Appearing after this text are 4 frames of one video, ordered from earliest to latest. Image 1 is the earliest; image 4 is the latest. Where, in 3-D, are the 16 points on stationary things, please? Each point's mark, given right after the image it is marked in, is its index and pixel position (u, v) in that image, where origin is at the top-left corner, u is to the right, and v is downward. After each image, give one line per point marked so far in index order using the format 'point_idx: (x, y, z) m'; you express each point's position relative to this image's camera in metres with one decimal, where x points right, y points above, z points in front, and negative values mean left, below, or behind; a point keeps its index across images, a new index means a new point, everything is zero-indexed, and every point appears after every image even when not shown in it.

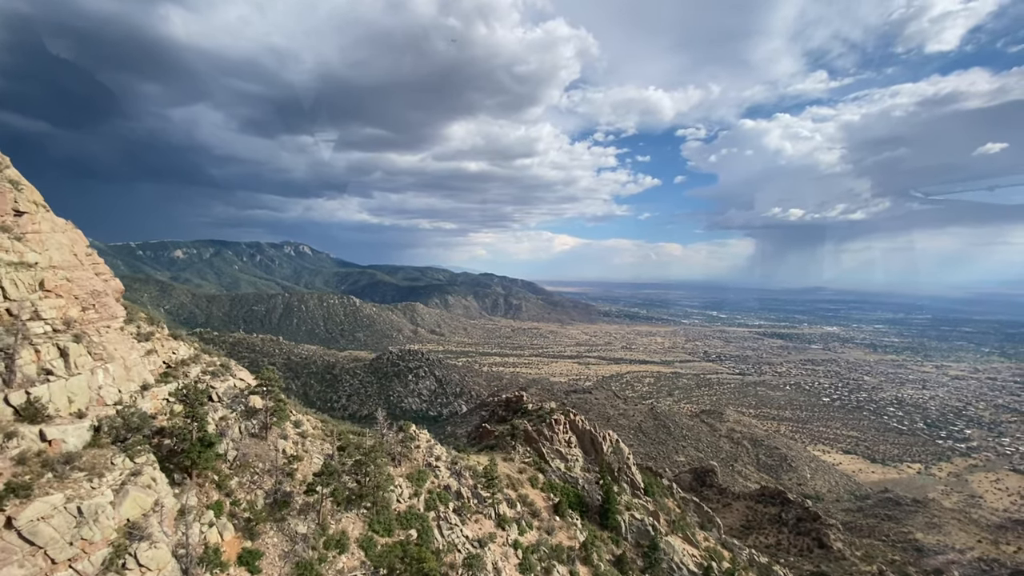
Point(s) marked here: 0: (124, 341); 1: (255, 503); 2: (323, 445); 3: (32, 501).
0: (-12.2, -1.7, +15.4) m
1: (-8.0, -6.7, +15.2) m
2: (-7.3, -6.2, +19.1) m
3: (-10.5, -4.7, +10.6) m
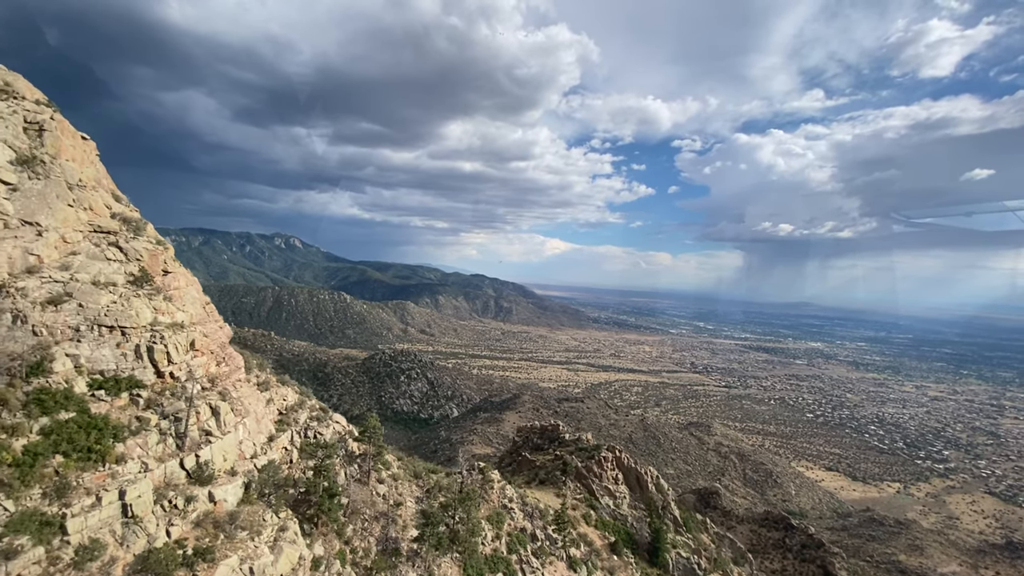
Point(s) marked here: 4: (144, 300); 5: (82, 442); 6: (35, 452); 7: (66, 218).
0: (-8.6, -3.5, +16.3) m
1: (-4.7, -8.7, +16.2) m
2: (-4.1, -8.2, +20.0) m
3: (-7.0, -6.5, +11.5) m
4: (-10.4, -0.4, +13.9) m
5: (-9.5, -3.4, +10.8) m
6: (-9.9, -3.4, +10.1) m
7: (-12.2, +1.9, +13.4) m
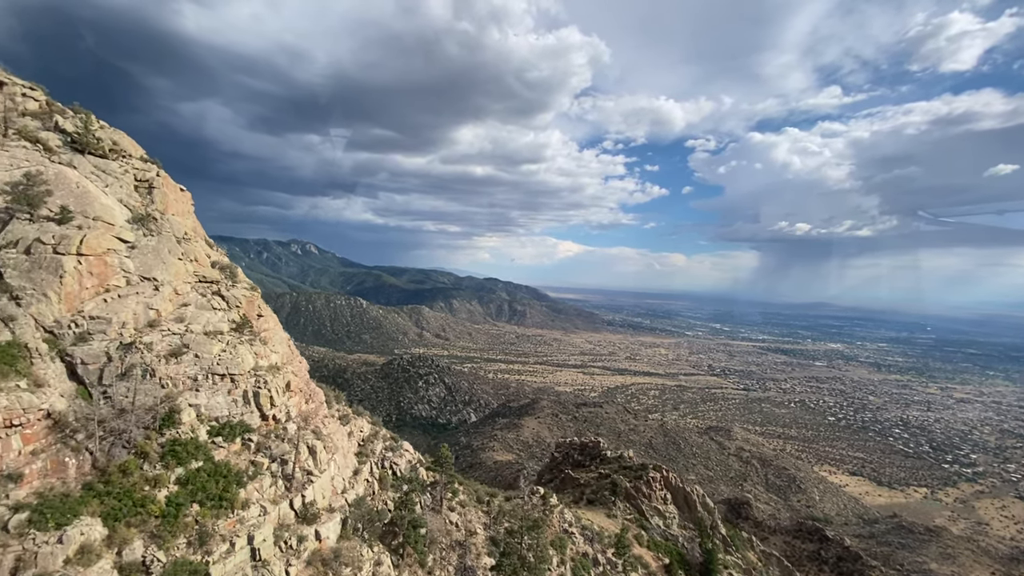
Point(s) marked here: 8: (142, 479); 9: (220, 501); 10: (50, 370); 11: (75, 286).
0: (-6.1, -4.9, +17.0) m
1: (-2.1, -10.1, +16.8) m
2: (-1.4, -9.6, +20.6) m
3: (-4.5, -7.9, +12.2) m
4: (-8.0, -1.8, +14.7) m
5: (-7.1, -4.8, +11.6) m
6: (-7.5, -4.8, +10.9) m
7: (-9.8, +0.5, +14.2) m
8: (-8.2, -4.2, +10.8) m
9: (-6.9, -5.0, +11.5) m
10: (-10.3, -1.8, +10.8) m
11: (-10.7, +0.1, +11.9) m
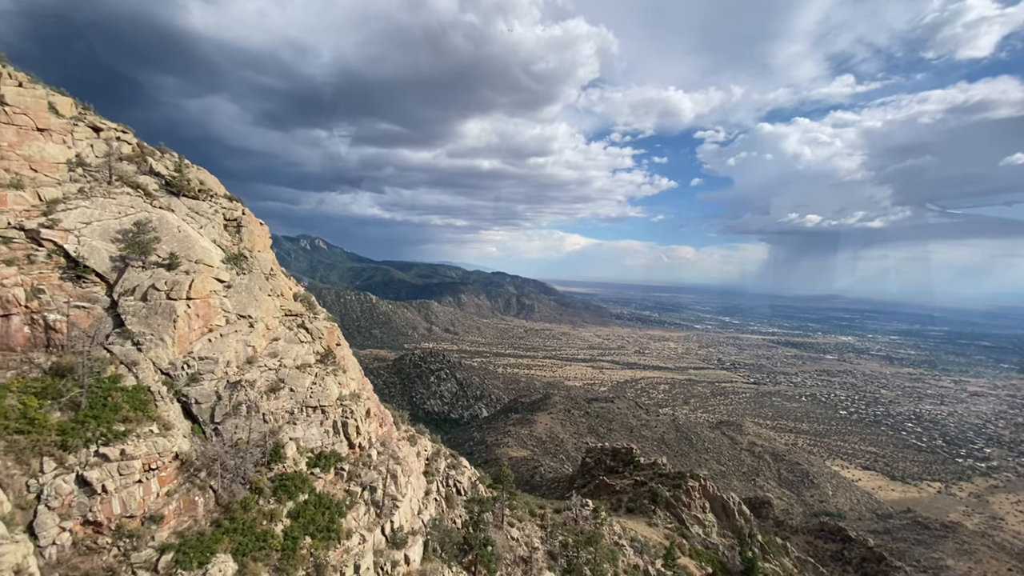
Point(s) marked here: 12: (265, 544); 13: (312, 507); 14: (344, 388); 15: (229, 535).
0: (-3.7, -5.9, +17.7) m
1: (+0.2, -11.1, +17.5) m
2: (+1.0, -10.5, +21.3) m
3: (-2.3, -9.0, +12.9) m
4: (-5.7, -2.8, +15.4) m
5: (-4.9, -5.9, +12.3) m
6: (-5.3, -5.9, +11.6) m
7: (-7.5, -0.5, +14.9) m
8: (-6.0, -5.3, +11.5) m
9: (-4.6, -6.1, +12.2) m
10: (-8.1, -2.9, +11.5) m
11: (-8.5, -1.0, +12.6) m
12: (-5.7, -5.9, +11.1) m
13: (-5.1, -5.5, +12.4) m
14: (-5.4, -3.2, +15.7) m
15: (-6.3, -5.5, +10.8) m
